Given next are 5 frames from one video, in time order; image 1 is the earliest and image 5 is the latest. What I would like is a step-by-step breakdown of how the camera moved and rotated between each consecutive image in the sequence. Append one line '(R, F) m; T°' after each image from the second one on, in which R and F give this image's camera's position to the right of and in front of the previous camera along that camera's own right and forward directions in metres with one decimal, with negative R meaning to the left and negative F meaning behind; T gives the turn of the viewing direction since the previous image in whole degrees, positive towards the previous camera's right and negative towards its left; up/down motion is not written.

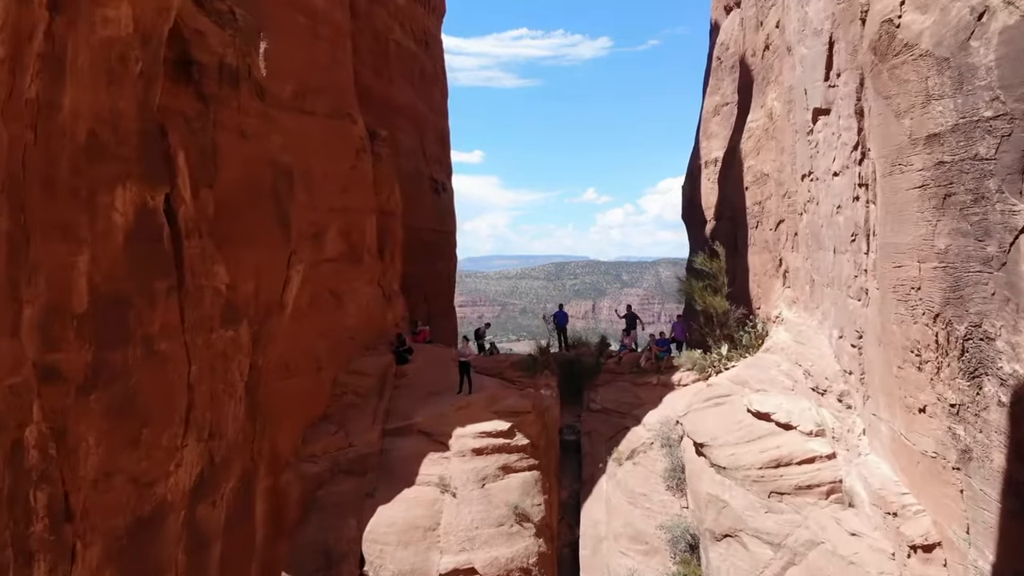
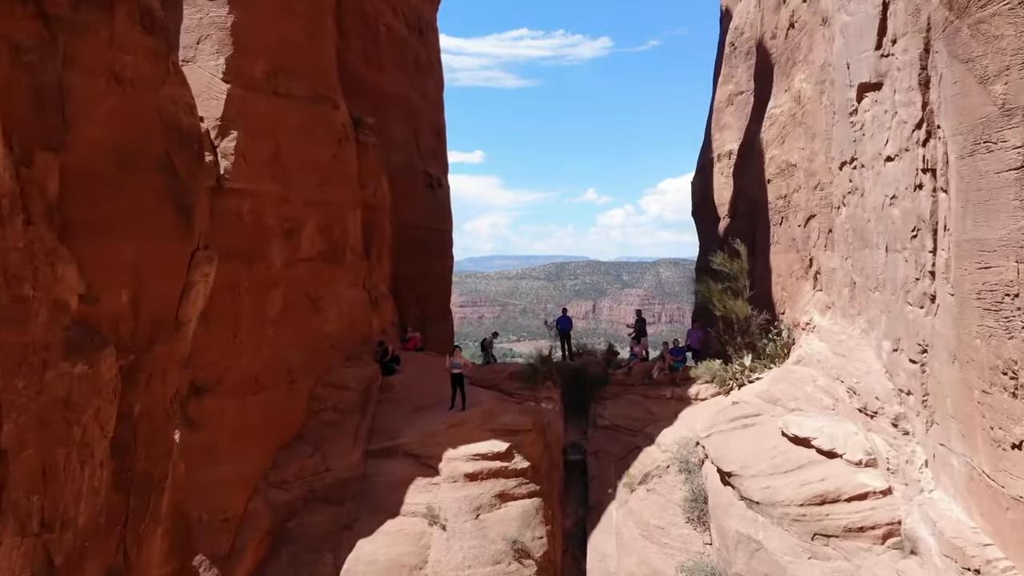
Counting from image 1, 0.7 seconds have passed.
(0.0, +1.3) m; 0°
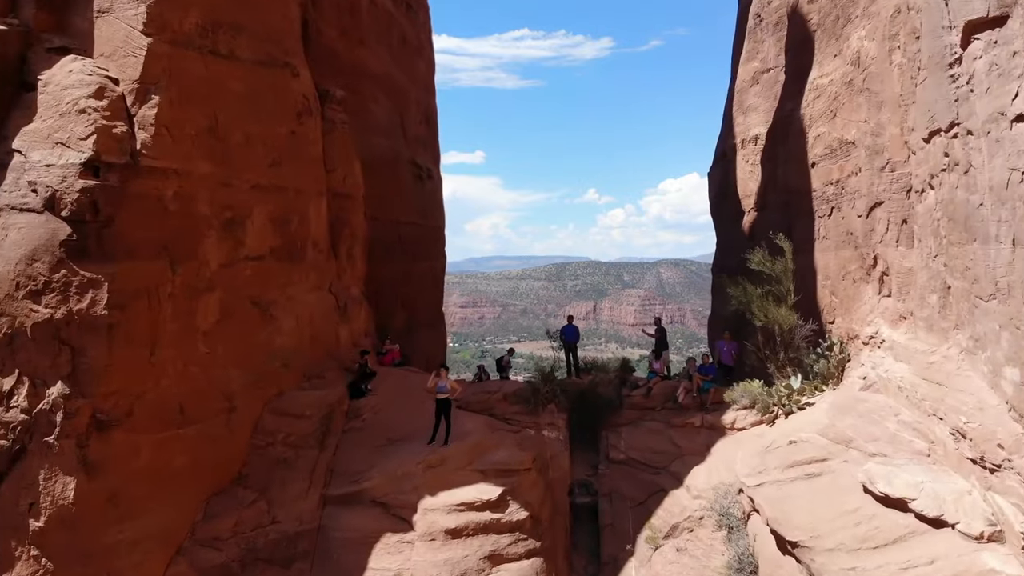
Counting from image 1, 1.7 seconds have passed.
(+0.1, +2.0) m; 0°
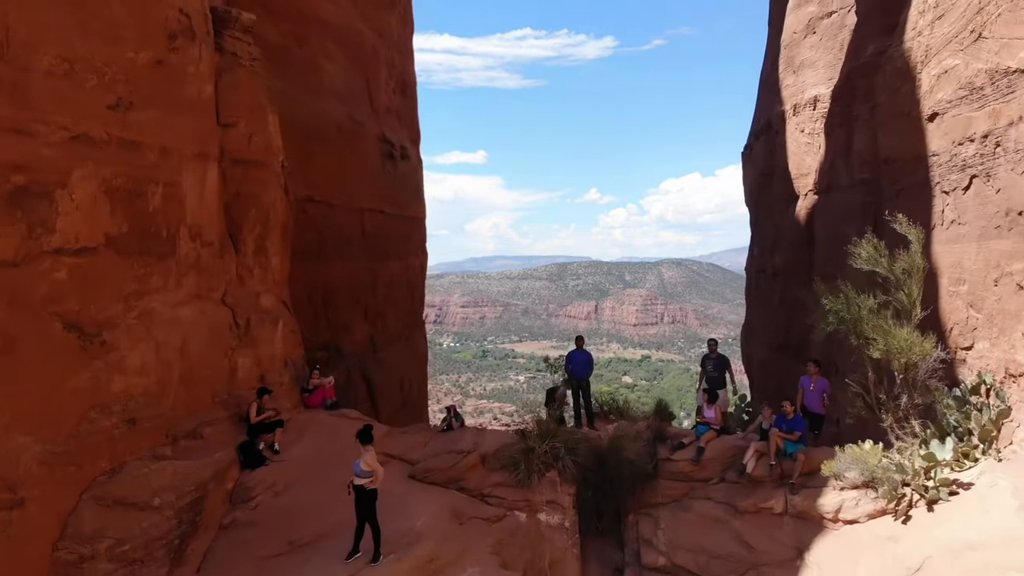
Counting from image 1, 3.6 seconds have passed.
(+0.2, +3.3) m; 0°
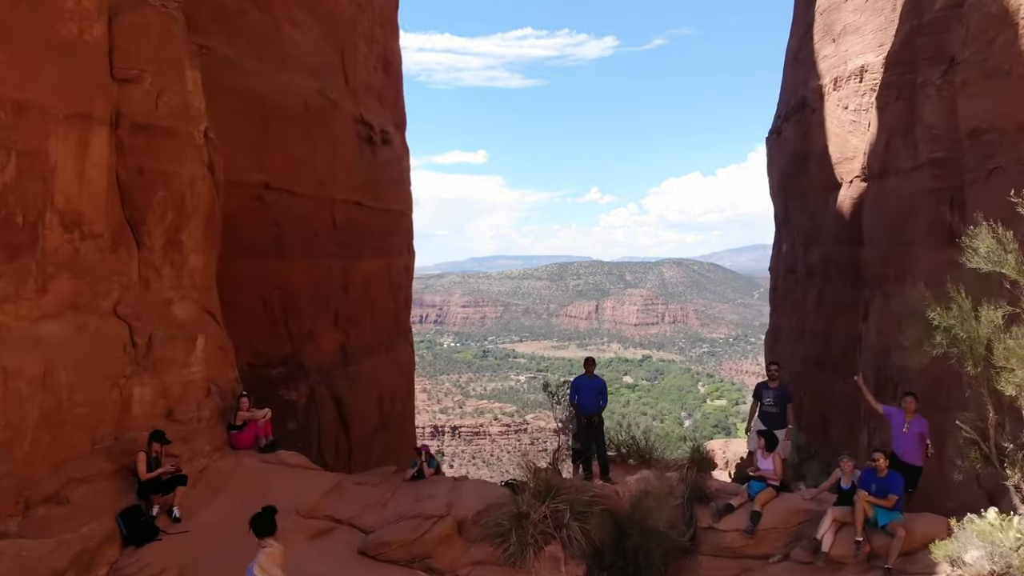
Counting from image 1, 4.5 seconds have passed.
(+0.1, +1.7) m; 0°
